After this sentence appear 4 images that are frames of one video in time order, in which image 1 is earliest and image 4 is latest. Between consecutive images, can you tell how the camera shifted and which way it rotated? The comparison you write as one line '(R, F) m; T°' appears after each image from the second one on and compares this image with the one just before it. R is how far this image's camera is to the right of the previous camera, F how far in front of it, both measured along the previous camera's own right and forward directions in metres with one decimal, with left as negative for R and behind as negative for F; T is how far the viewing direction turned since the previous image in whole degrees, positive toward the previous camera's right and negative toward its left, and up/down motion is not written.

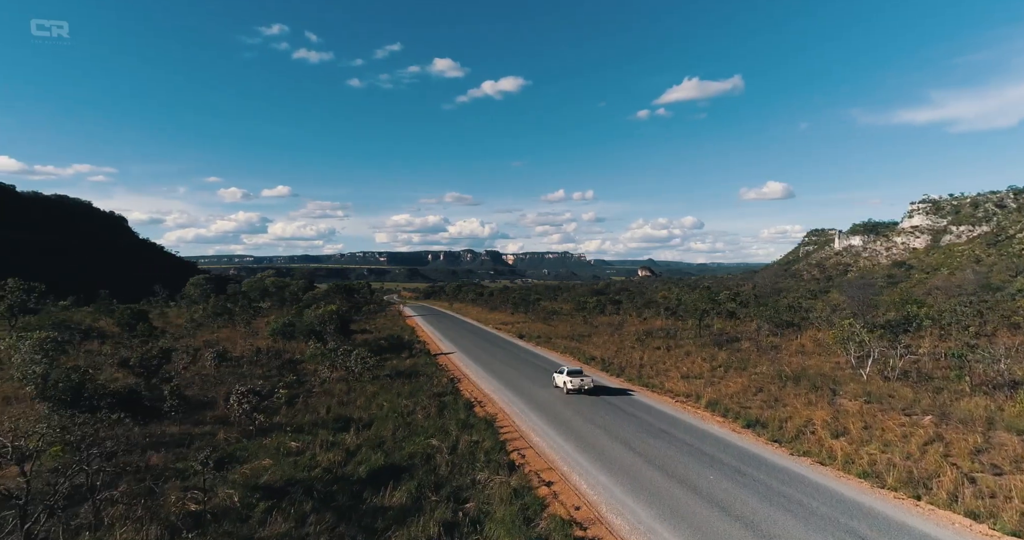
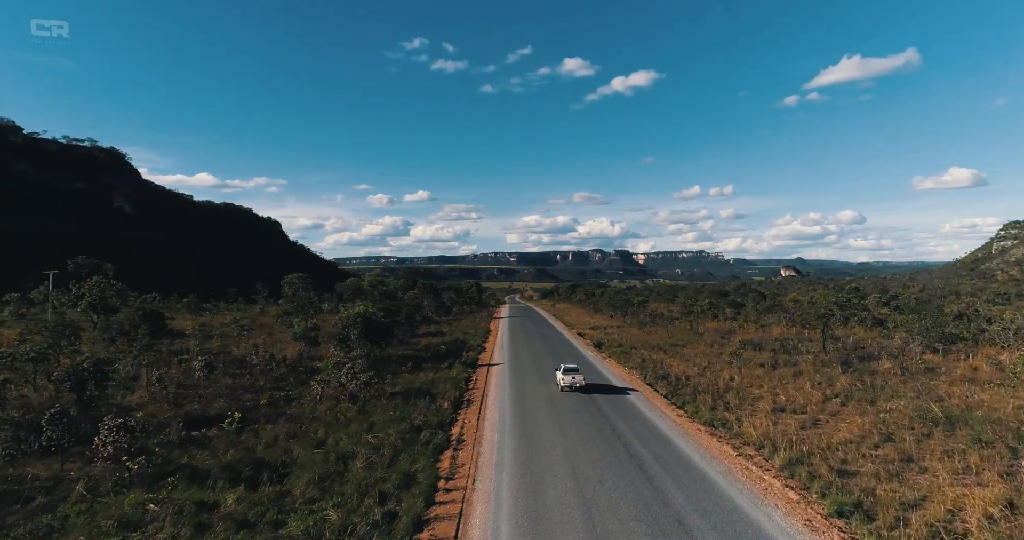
(+3.5, +5.1) m; -13°
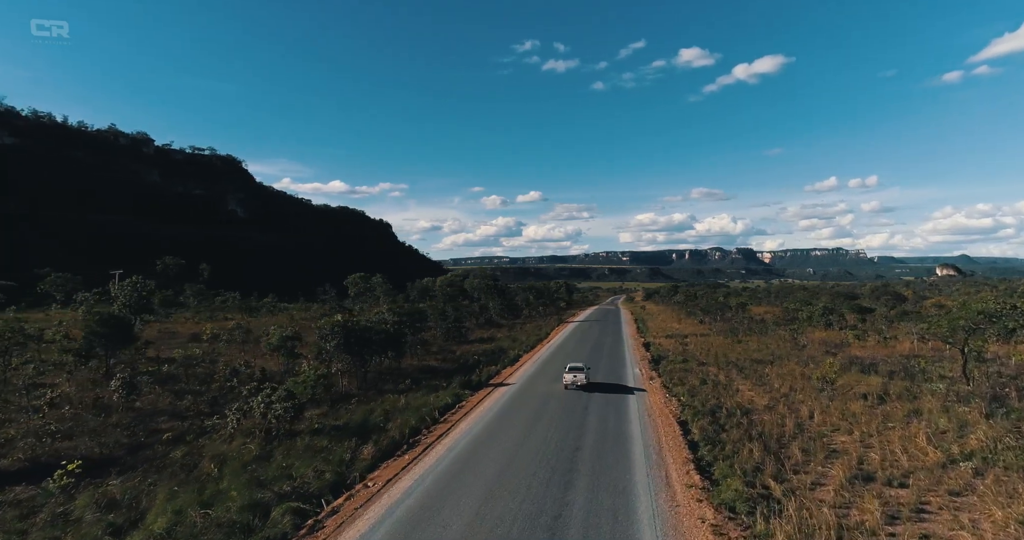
(+4.1, +5.3) m; -11°
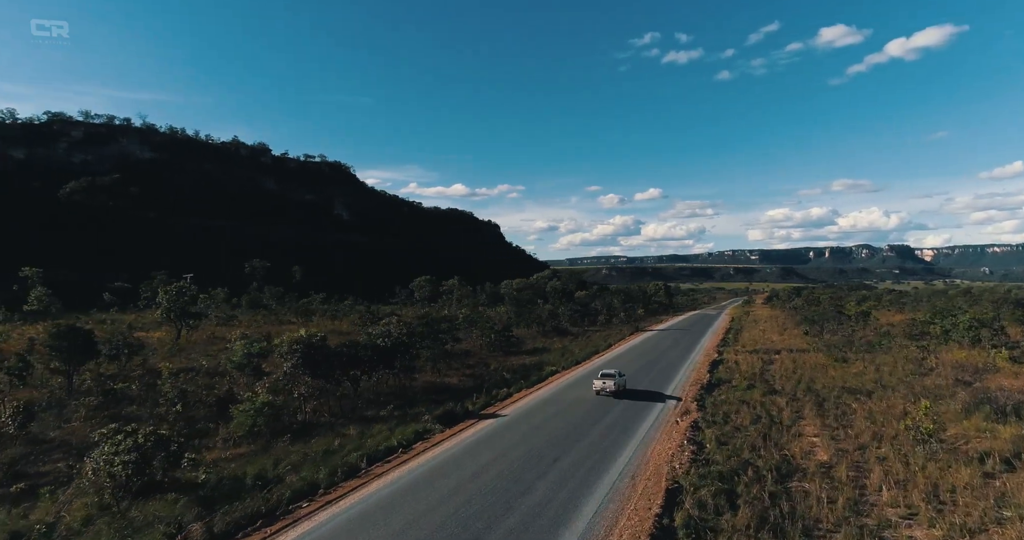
(+4.5, +4.0) m; -12°
